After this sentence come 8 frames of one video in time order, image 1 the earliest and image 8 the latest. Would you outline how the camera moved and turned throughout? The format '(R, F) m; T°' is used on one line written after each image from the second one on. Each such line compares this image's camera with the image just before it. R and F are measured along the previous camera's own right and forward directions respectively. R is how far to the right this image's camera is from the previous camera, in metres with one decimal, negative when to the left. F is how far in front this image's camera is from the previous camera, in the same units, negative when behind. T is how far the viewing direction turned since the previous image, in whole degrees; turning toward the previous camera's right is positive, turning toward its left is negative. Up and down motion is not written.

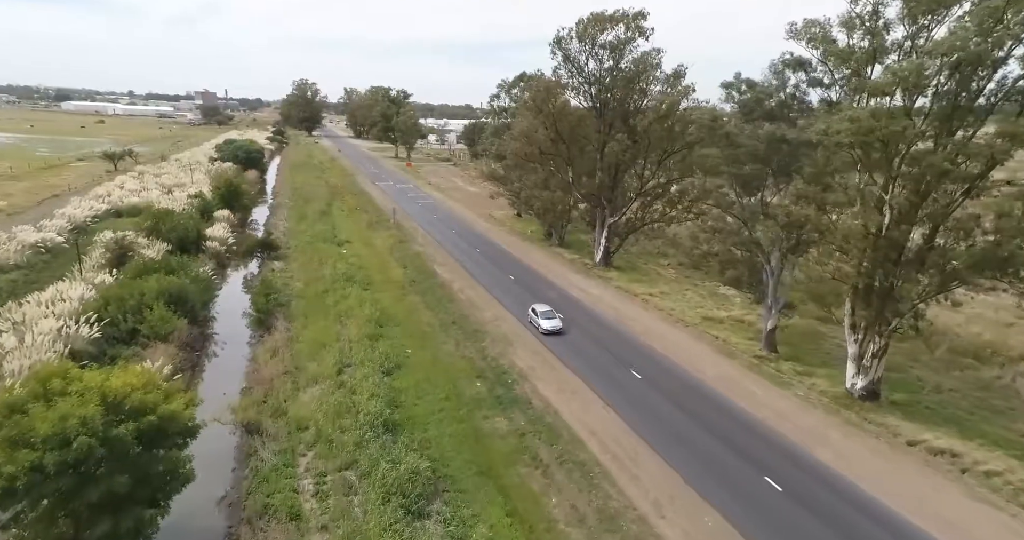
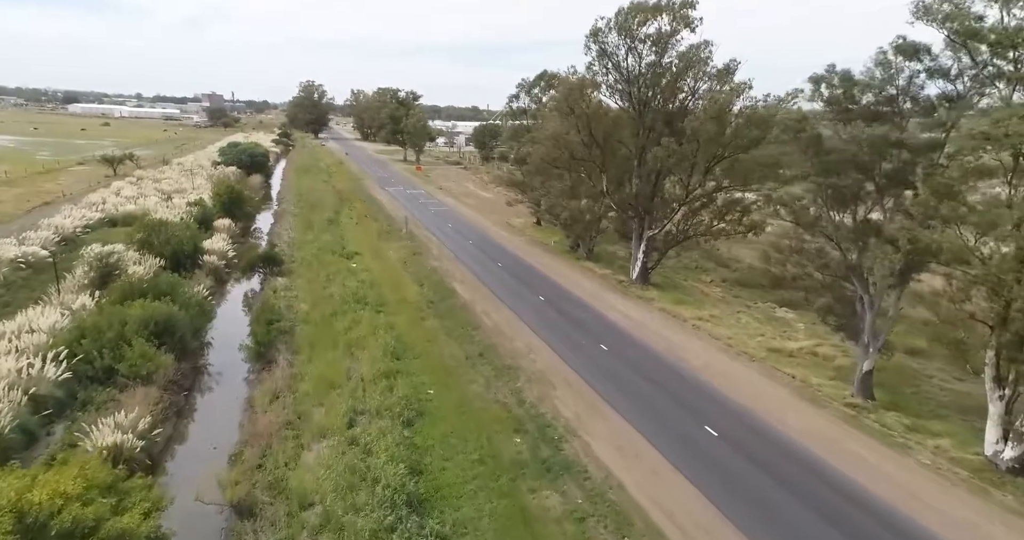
(-1.0, +3.2) m; -1°
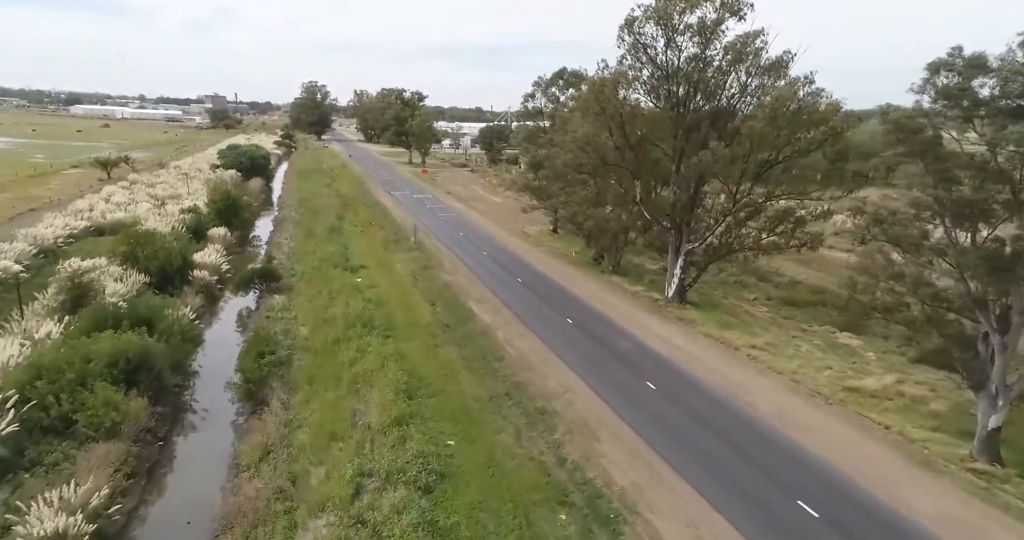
(-0.8, +3.0) m; 0°
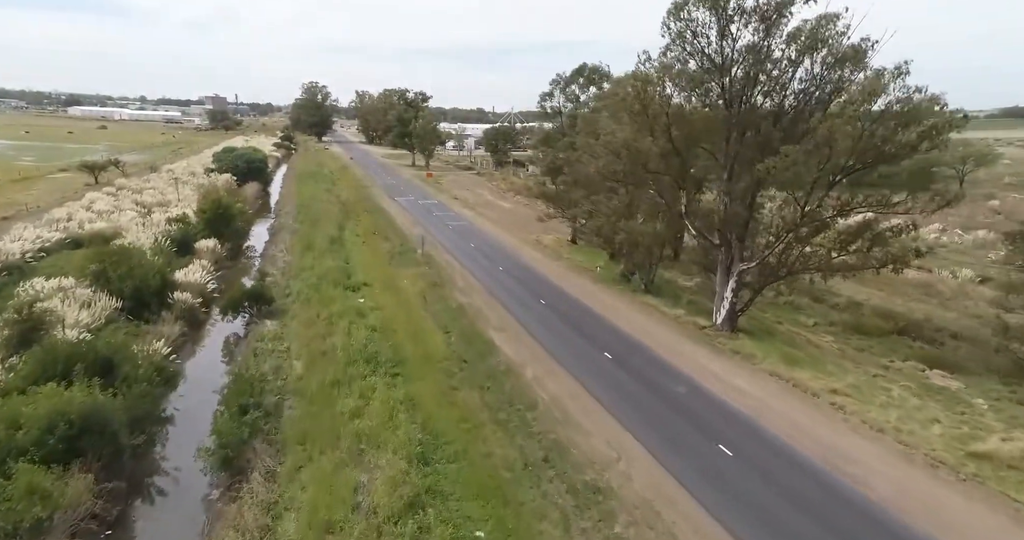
(-0.9, +3.5) m; 0°
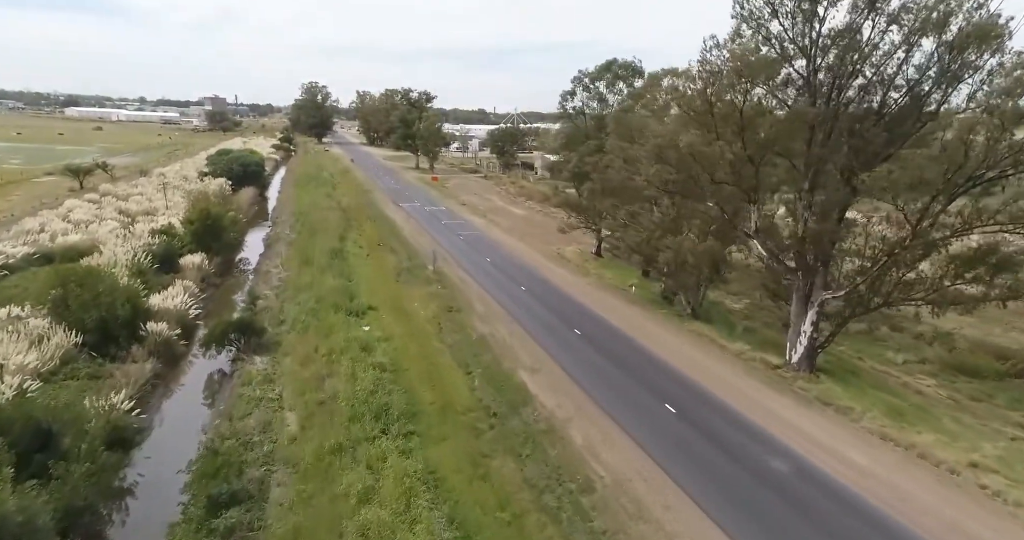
(-1.1, +3.8) m; 0°
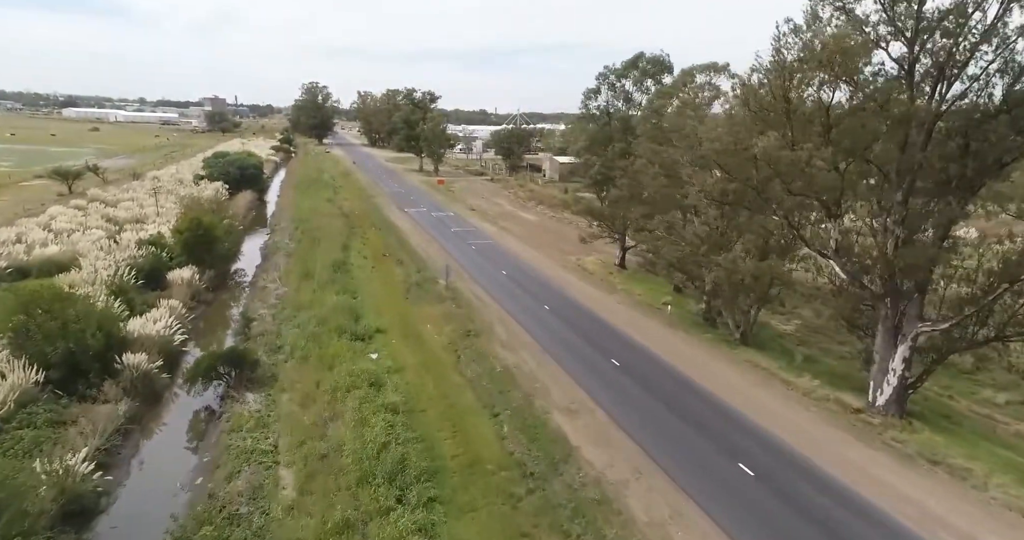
(-0.9, +2.9) m; 0°
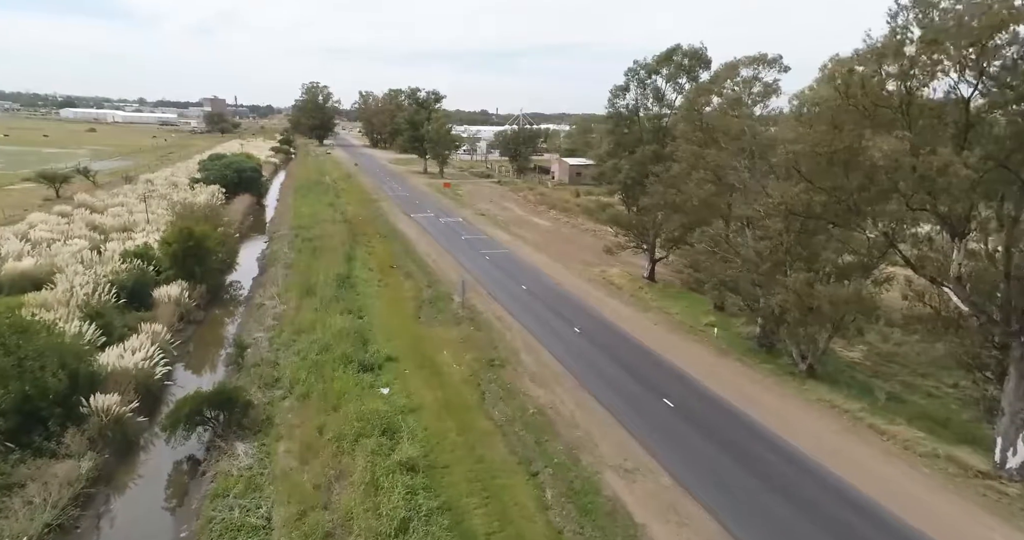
(-0.9, +3.0) m; 0°
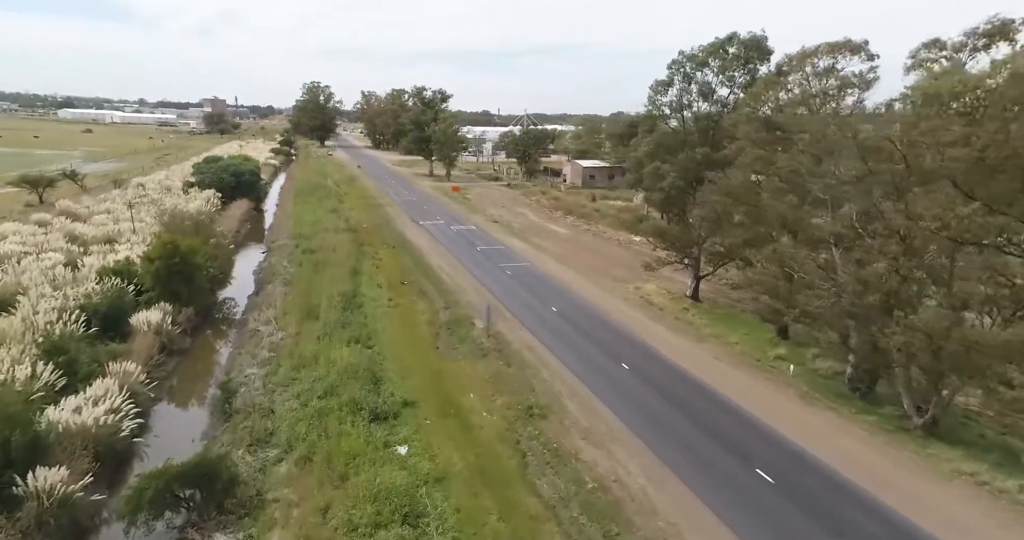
(-1.1, +3.6) m; 0°
